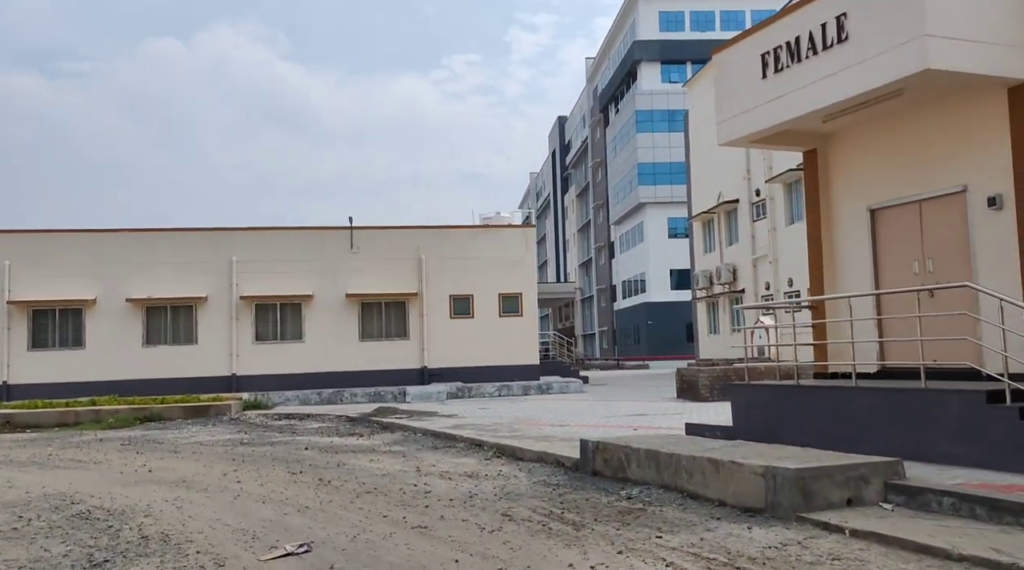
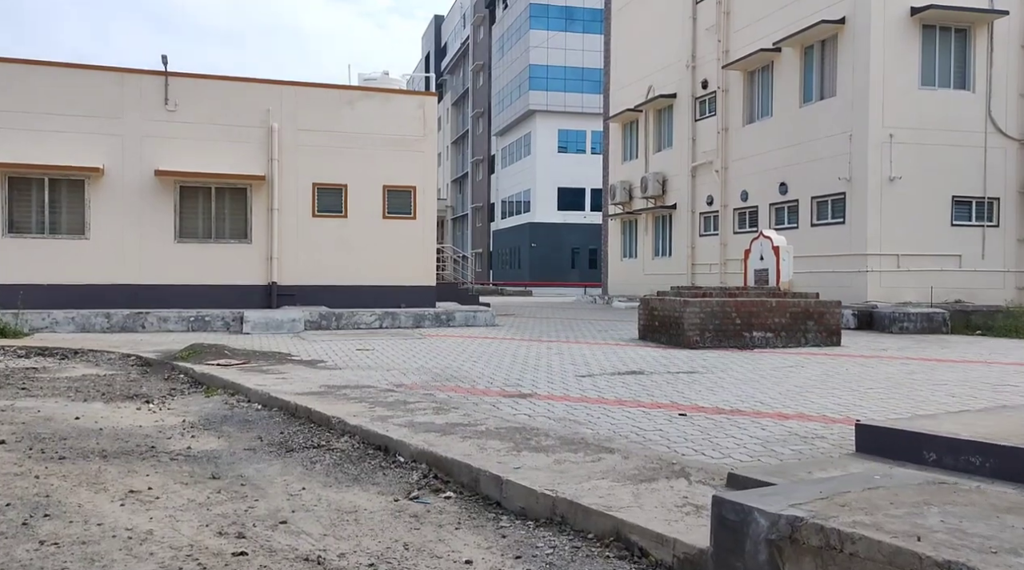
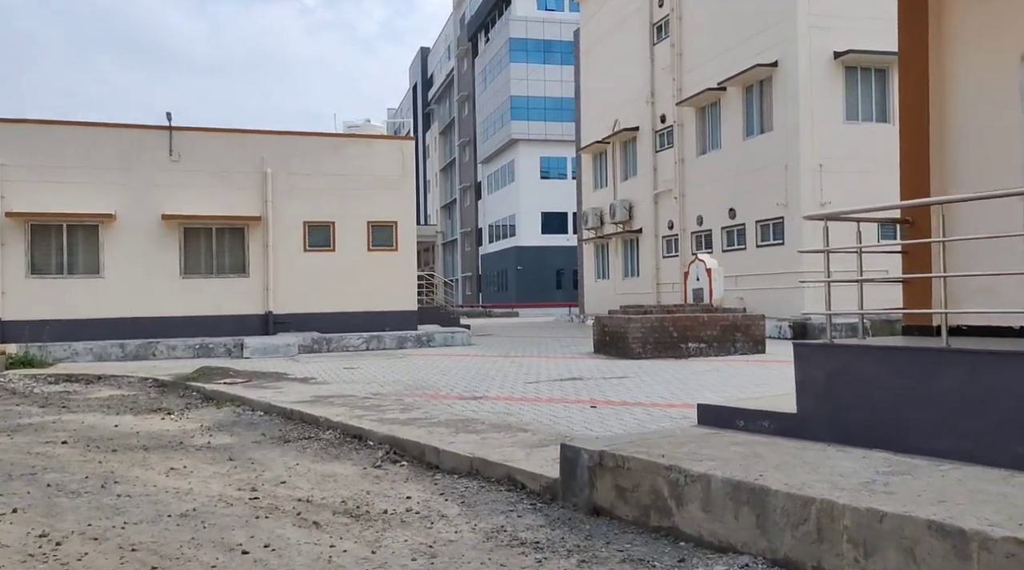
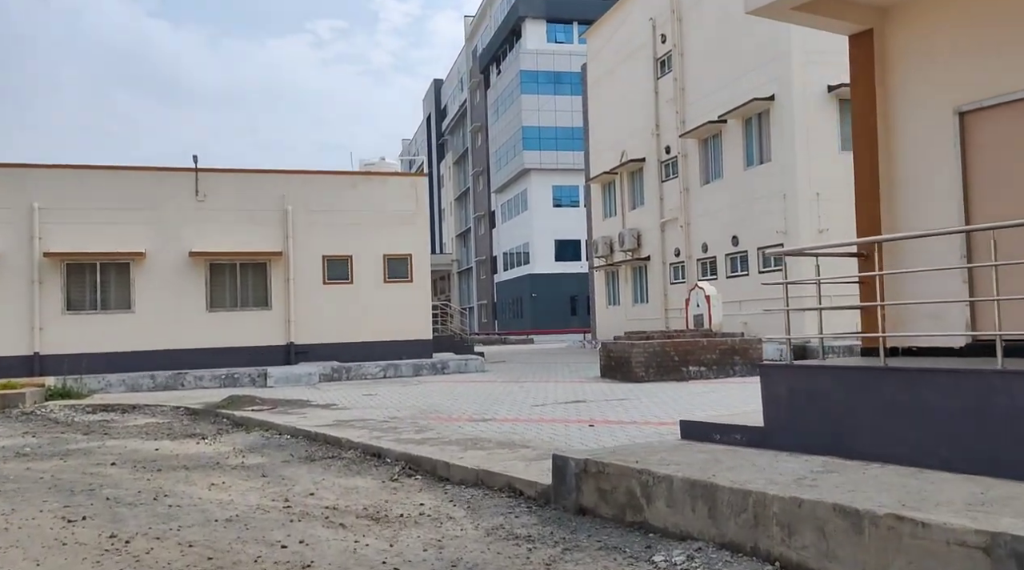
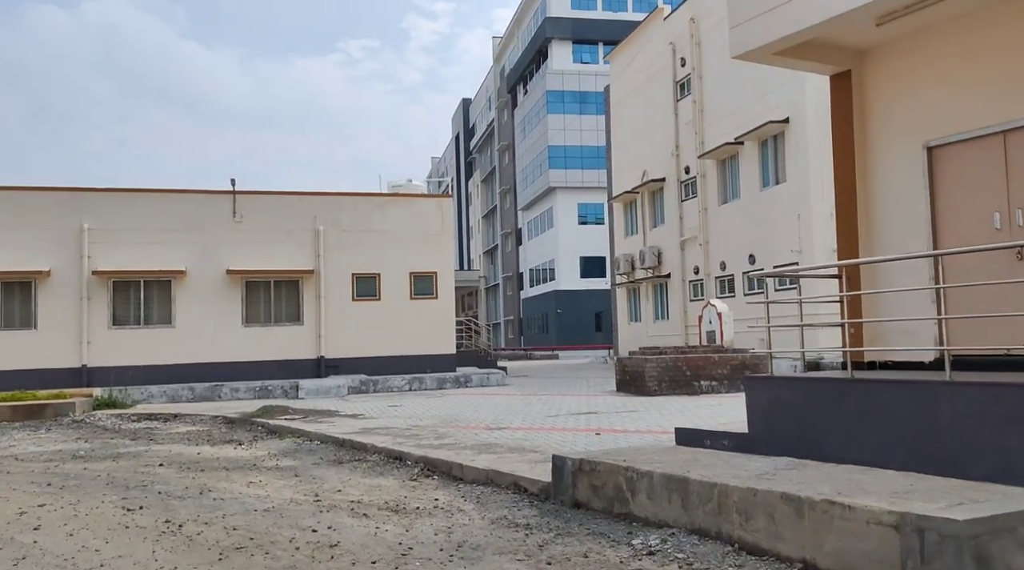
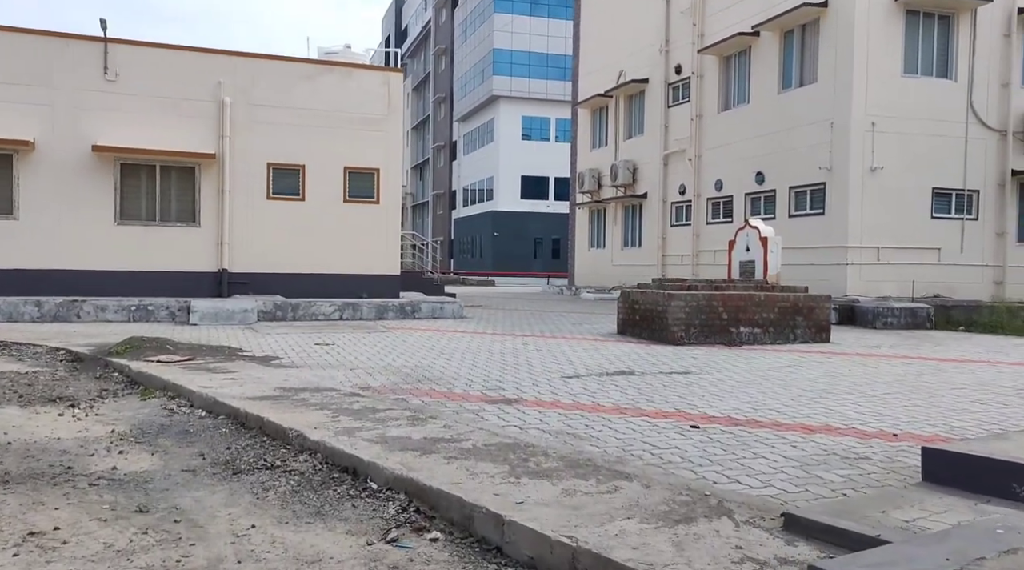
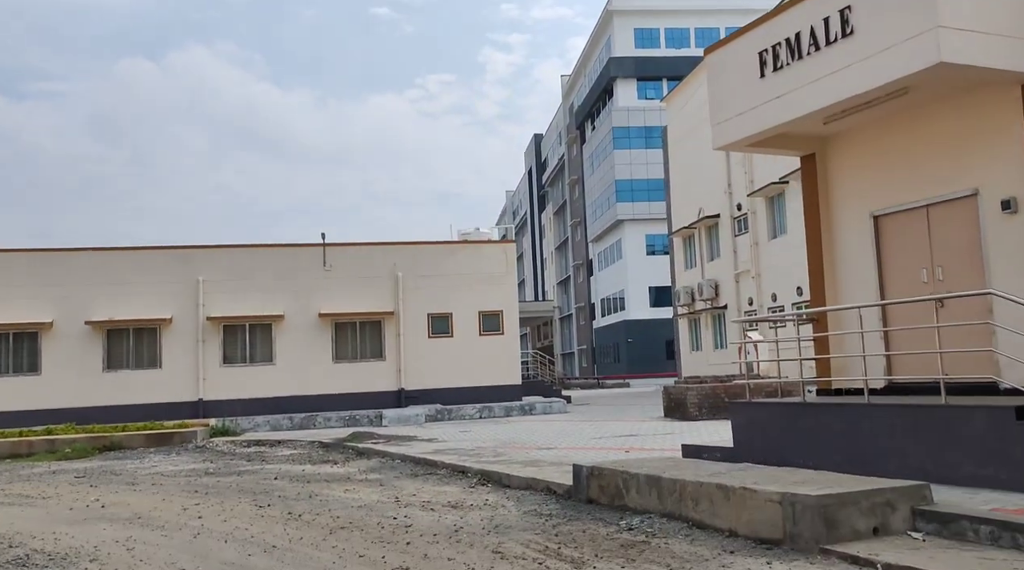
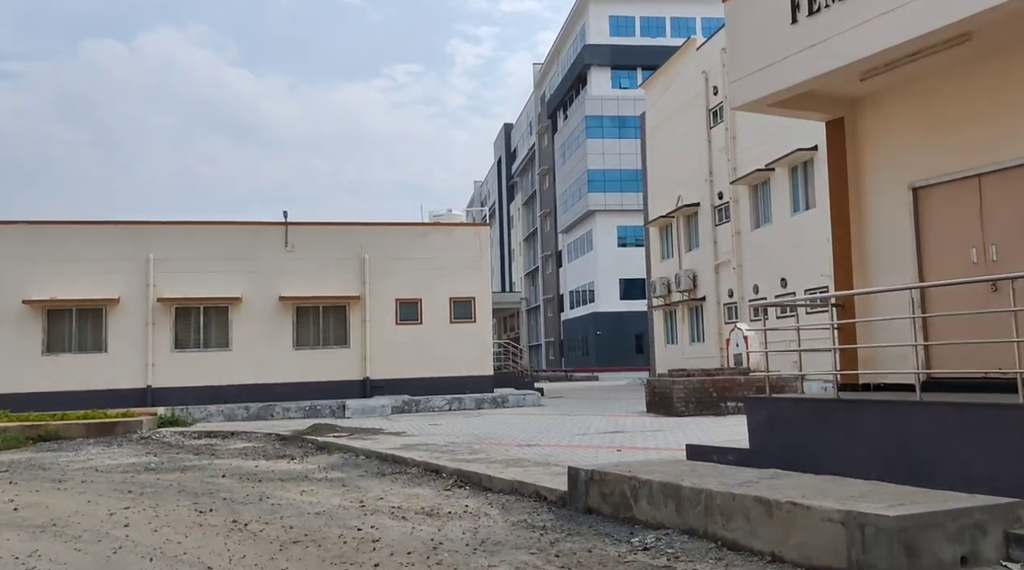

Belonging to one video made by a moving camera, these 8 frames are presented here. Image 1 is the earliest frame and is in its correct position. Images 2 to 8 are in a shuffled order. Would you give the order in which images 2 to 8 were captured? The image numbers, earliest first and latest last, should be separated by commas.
7, 8, 5, 4, 3, 2, 6
